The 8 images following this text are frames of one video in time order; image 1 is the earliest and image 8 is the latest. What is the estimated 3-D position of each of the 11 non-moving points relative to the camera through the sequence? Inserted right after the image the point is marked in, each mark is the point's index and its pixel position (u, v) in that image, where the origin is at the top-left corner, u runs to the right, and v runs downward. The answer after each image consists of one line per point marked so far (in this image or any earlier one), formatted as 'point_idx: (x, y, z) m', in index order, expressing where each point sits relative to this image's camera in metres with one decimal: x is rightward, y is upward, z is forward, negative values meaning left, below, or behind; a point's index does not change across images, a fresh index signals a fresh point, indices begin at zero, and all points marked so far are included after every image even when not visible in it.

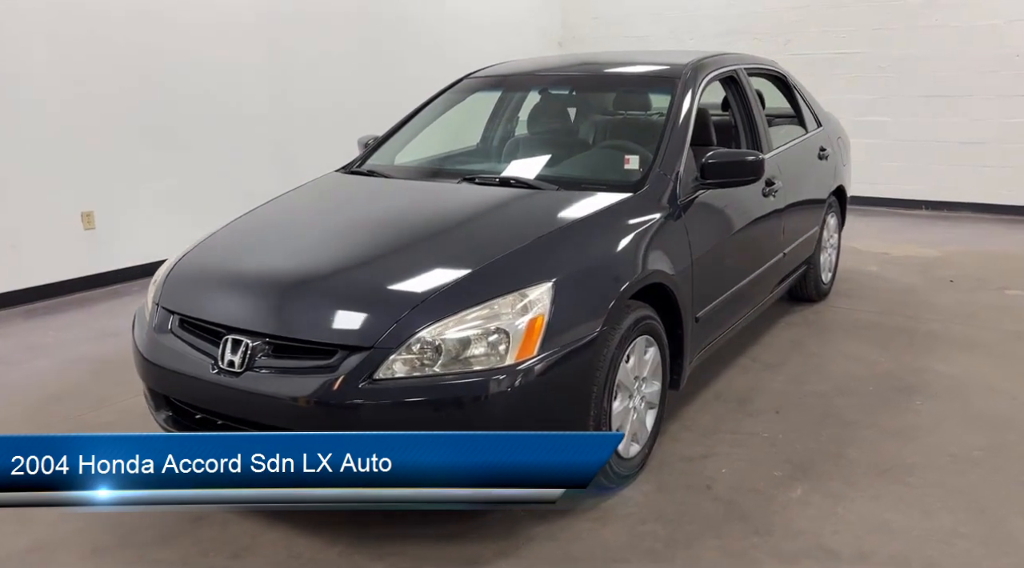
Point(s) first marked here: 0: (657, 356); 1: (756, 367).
0: (+0.4, -0.2, +2.6) m
1: (+1.0, -0.4, +3.6) m
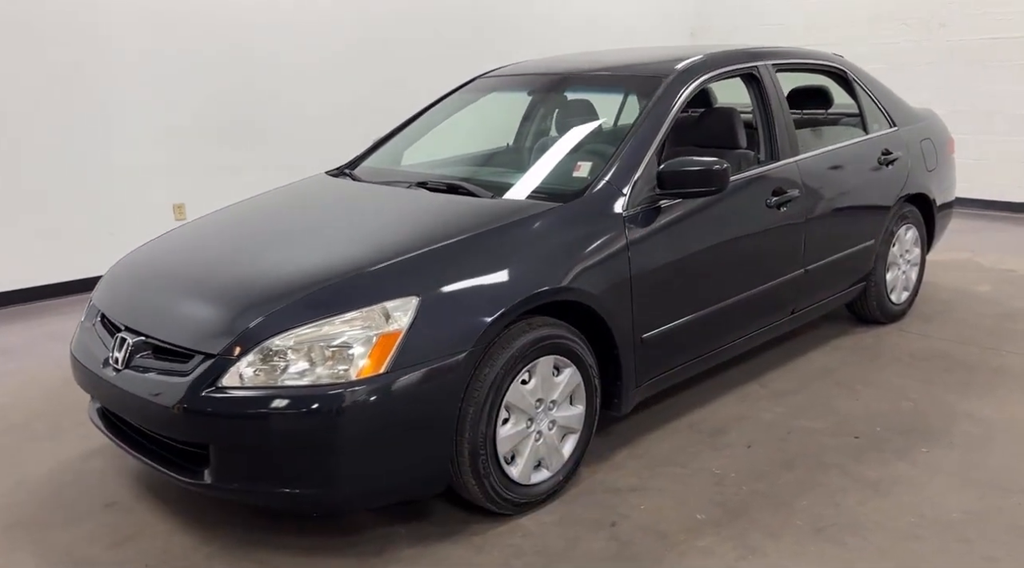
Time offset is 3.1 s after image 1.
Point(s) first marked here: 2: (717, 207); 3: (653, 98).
0: (+0.2, -0.3, +2.5) m
1: (+1.0, -0.4, +3.3) m
2: (+0.7, +0.3, +3.0) m
3: (+0.5, +0.7, +3.0) m
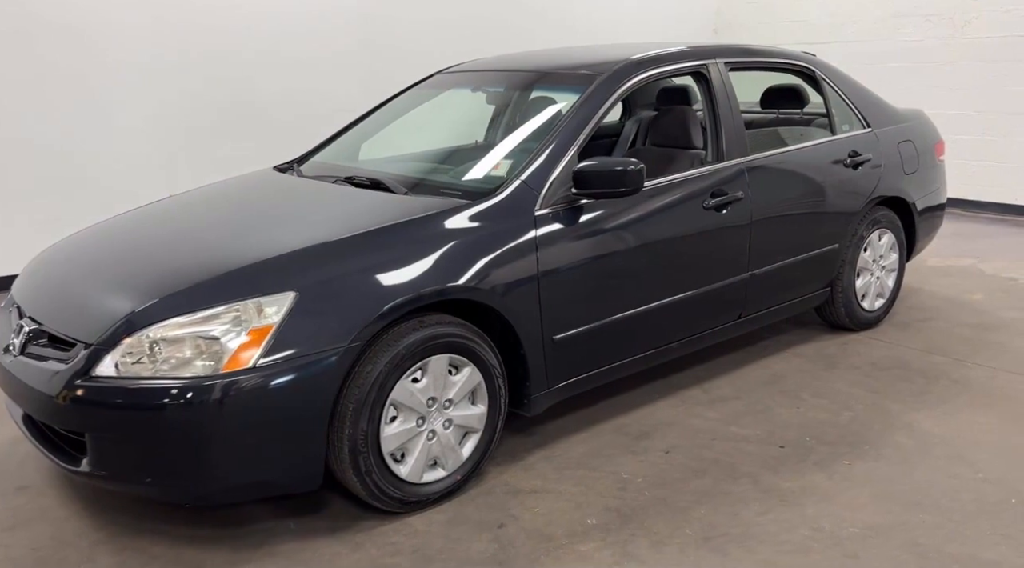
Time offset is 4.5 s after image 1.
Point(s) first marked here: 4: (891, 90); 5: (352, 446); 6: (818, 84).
0: (-0.1, -0.3, +2.5) m
1: (+0.7, -0.4, +3.3) m
2: (+0.5, +0.3, +2.9) m
3: (+0.2, +0.7, +3.0) m
4: (+3.5, +1.8, +7.5) m
5: (-0.4, -0.4, +2.2) m
6: (+1.4, +0.9, +3.9) m
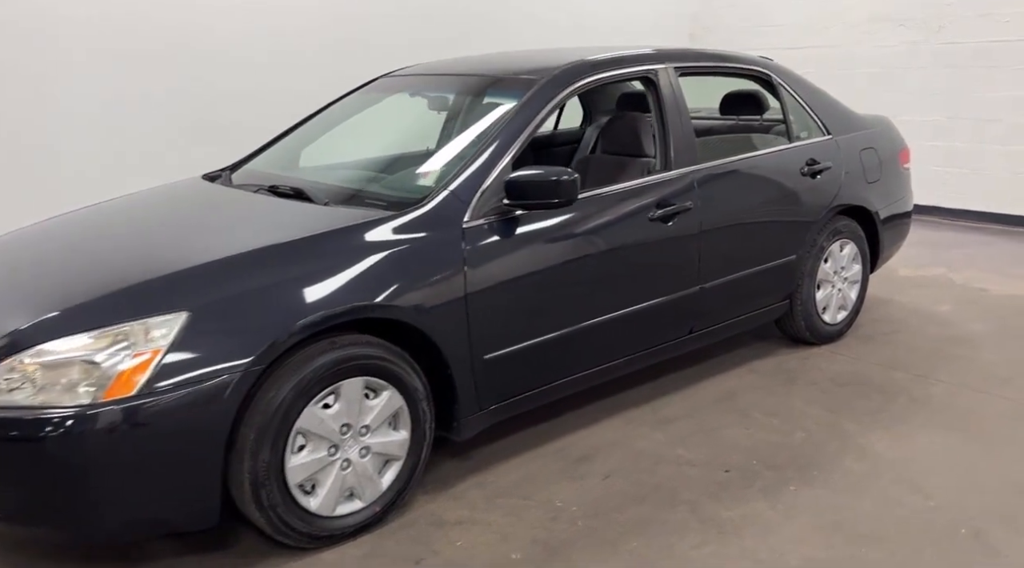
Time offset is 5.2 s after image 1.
0: (-0.3, -0.3, +2.3) m
1: (+0.5, -0.5, +3.1) m
2: (+0.2, +0.2, +2.8) m
3: (0.0, +0.6, +2.8) m
4: (+3.2, +1.7, +7.4) m
5: (-0.6, -0.5, +2.1) m
6: (+1.2, +0.9, +3.8) m
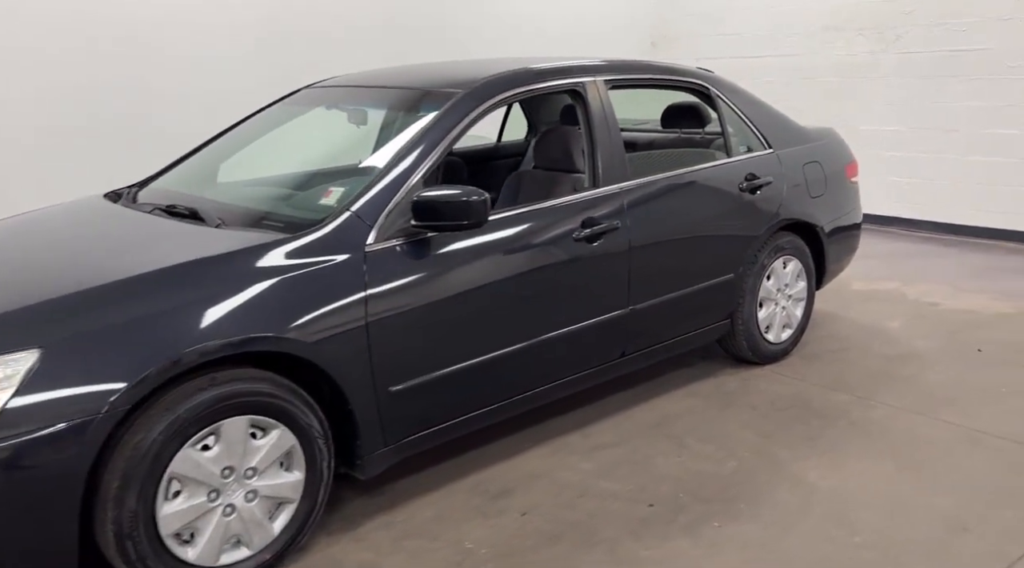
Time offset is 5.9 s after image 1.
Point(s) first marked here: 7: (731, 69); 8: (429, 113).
0: (-0.6, -0.4, +2.1) m
1: (+0.2, -0.6, +3.0) m
2: (0.0, +0.1, +2.6) m
3: (-0.2, +0.5, +2.7) m
4: (+2.8, +1.6, +7.3) m
5: (-0.9, -0.6, +1.9) m
6: (+0.9, +0.8, +3.7) m
7: (+2.1, +2.1, +8.0) m
8: (-0.3, +0.5, +2.7) m
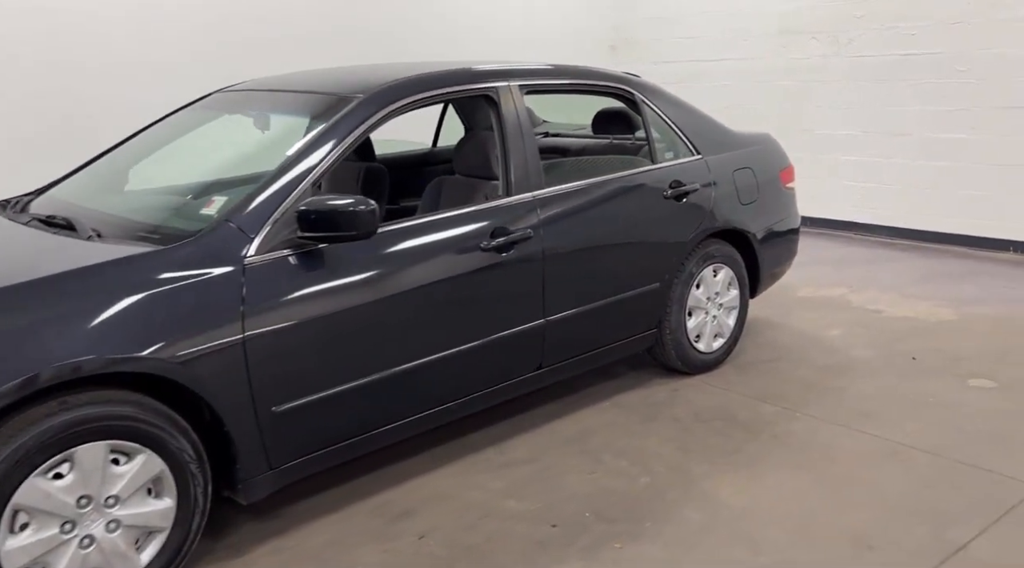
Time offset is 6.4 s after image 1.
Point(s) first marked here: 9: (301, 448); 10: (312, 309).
0: (-0.9, -0.4, +2.0) m
1: (-0.1, -0.6, +2.9) m
2: (-0.3, +0.1, +2.5) m
3: (-0.6, +0.5, +2.6) m
4: (+2.3, +1.5, +7.3) m
5: (-1.2, -0.6, +1.8) m
6: (+0.5, +0.8, +3.6) m
7: (+1.7, +2.0, +8.0) m
8: (-0.6, +0.5, +2.6) m
9: (-0.6, -0.5, +2.4) m
10: (-0.5, -0.1, +2.3) m
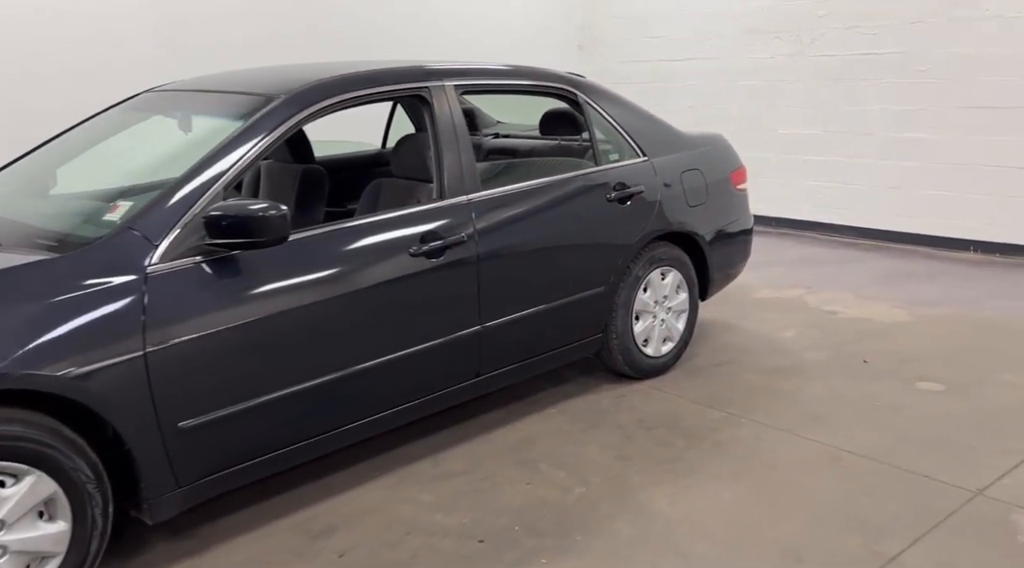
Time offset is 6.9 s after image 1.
0: (-1.1, -0.5, +1.9) m
1: (-0.3, -0.6, +2.8) m
2: (-0.5, +0.1, +2.4) m
3: (-0.8, +0.5, +2.5) m
4: (+2.0, +1.5, +7.3) m
5: (-1.4, -0.6, +1.6) m
6: (+0.3, +0.7, +3.5) m
7: (+1.3, +2.0, +7.9) m
8: (-0.8, +0.5, +2.5) m
9: (-0.8, -0.5, +2.3) m
10: (-0.8, -0.1, +2.2) m
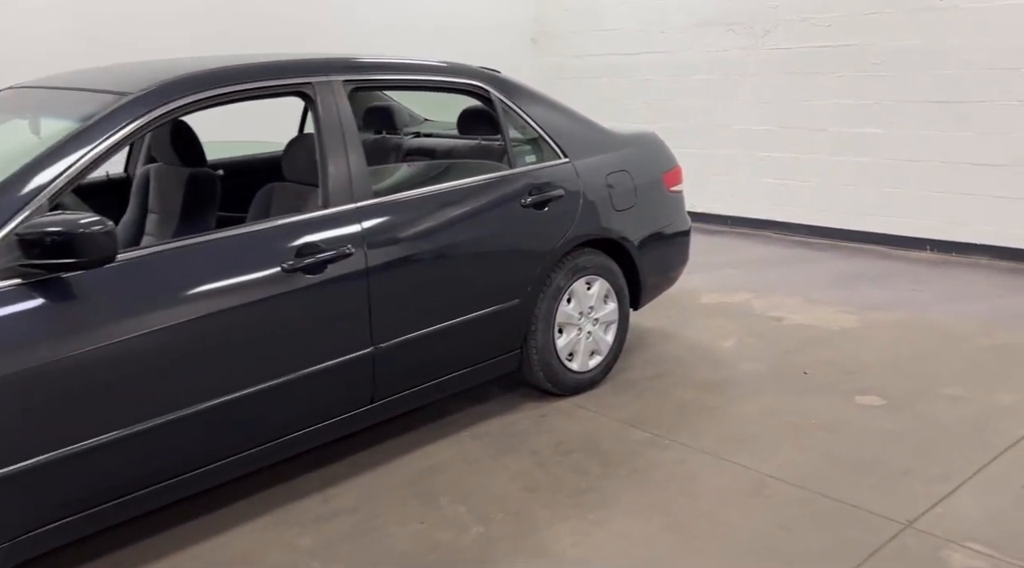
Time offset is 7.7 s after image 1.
0: (-1.4, -0.5, +1.6) m
1: (-0.6, -0.7, +2.5) m
2: (-0.9, 0.0, +2.1) m
3: (-1.1, +0.4, +2.2) m
4: (+1.5, +1.5, +7.1) m
5: (-1.6, -0.7, +1.3) m
6: (-0.1, +0.7, +3.2) m
7: (+0.8, +2.0, +7.7) m
8: (-1.1, +0.4, +2.2) m
9: (-1.1, -0.5, +2.0) m
10: (-1.1, -0.2, +1.9) m
